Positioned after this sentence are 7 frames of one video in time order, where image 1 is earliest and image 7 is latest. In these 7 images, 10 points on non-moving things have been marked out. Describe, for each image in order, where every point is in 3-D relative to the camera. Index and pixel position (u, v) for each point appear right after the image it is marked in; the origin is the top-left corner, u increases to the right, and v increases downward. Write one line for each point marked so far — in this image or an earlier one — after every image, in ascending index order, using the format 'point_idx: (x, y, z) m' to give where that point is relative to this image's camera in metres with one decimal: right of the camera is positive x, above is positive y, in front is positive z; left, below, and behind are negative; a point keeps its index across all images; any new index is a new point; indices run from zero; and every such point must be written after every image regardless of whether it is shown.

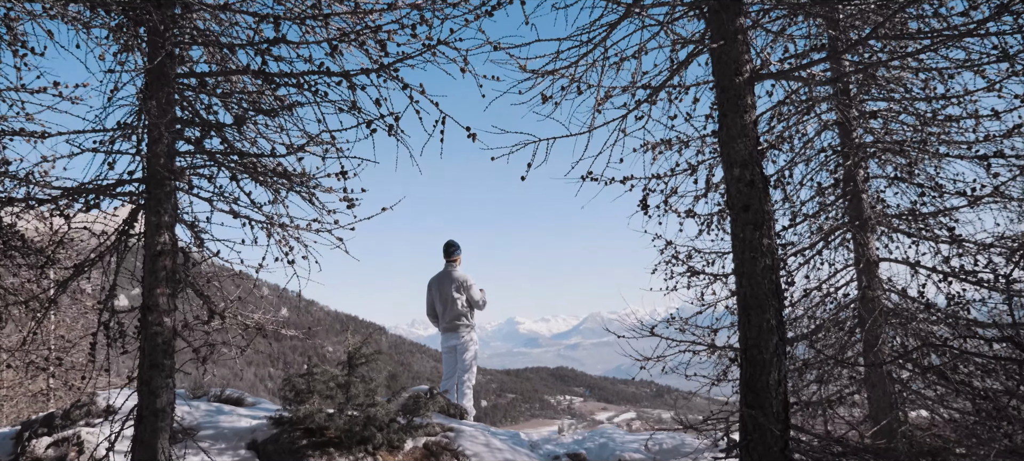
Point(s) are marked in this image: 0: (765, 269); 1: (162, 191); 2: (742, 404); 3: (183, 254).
0: (+1.0, -0.1, +3.9) m
1: (-1.7, +0.2, +5.0) m
2: (+0.9, -0.7, +4.0) m
3: (-1.7, -0.1, +5.5) m
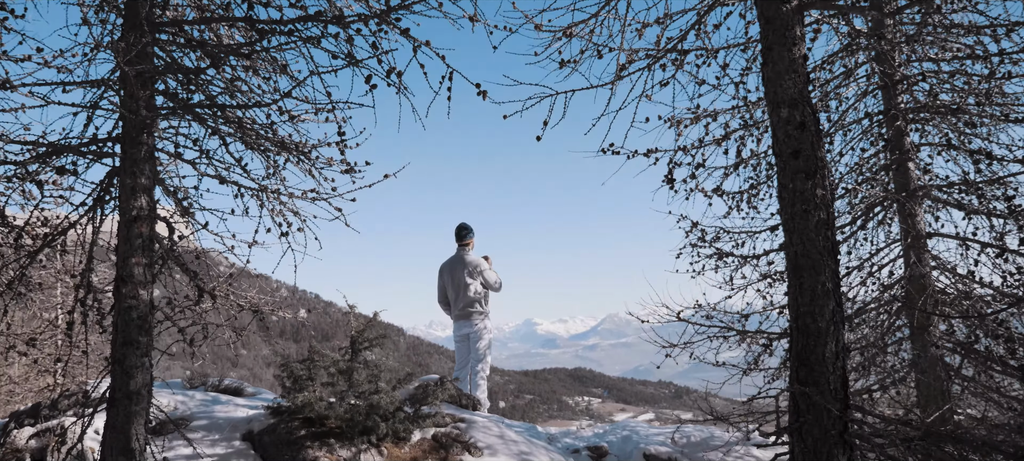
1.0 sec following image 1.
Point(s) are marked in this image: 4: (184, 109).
0: (+1.0, 0.0, +3.4) m
1: (-1.6, +0.3, +4.5) m
2: (+0.9, -0.5, +3.4) m
3: (-1.7, 0.0, +5.0) m
4: (-1.5, +0.6, +4.7) m
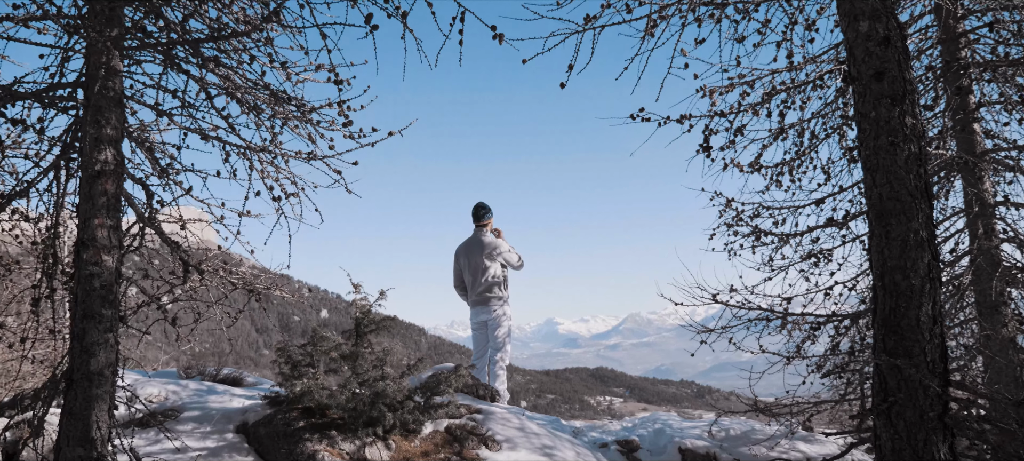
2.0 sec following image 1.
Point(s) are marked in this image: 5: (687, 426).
0: (+1.1, +0.2, +2.8) m
1: (-1.5, +0.5, +3.9) m
2: (+1.0, -0.3, +2.8) m
3: (-1.6, +0.2, +4.5) m
4: (-1.4, +0.7, +4.1) m
5: (+1.2, -1.3, +7.0) m
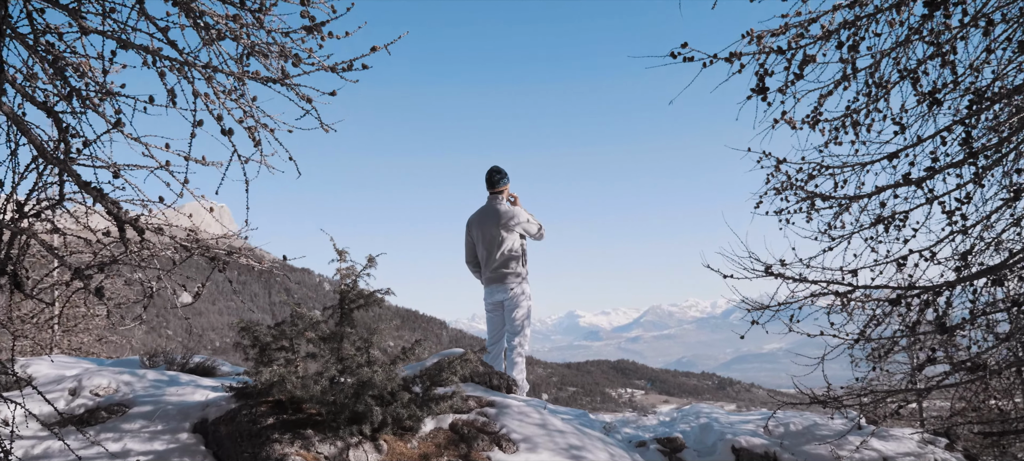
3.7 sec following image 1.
0: (+1.1, +0.4, +1.7) m
1: (-1.5, +0.7, +2.9) m
2: (+1.0, -0.1, +1.7) m
3: (-1.5, +0.4, +3.4) m
4: (-1.4, +0.9, +3.1) m
5: (+1.3, -1.1, +5.9) m
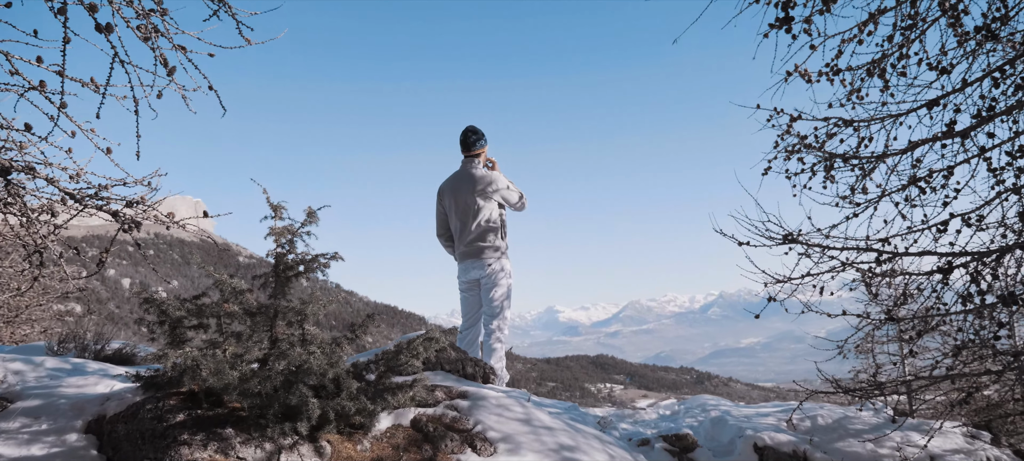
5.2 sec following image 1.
0: (+1.0, +0.6, +0.8) m
1: (-1.5, +0.9, +2.0) m
2: (+1.0, 0.0, +0.9) m
3: (-1.6, +0.6, +2.5) m
4: (-1.4, +1.1, +2.2) m
5: (+1.2, -0.9, +5.1) m
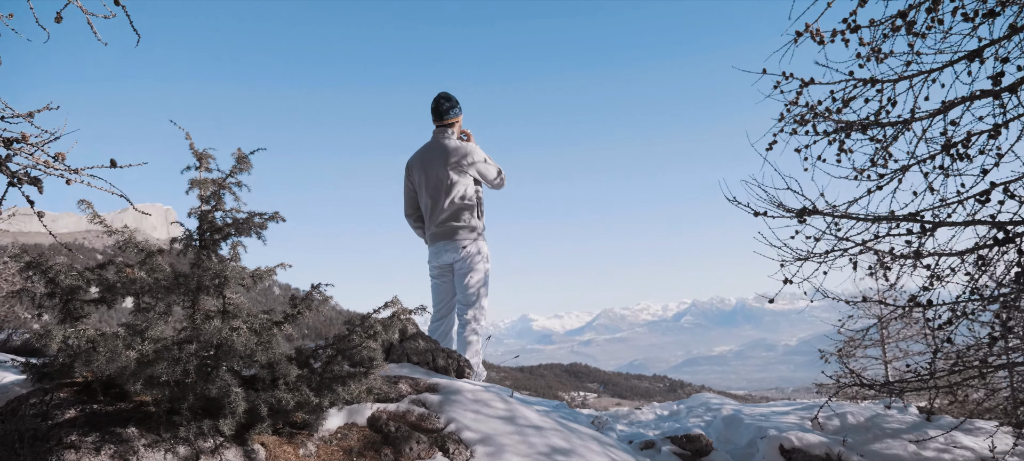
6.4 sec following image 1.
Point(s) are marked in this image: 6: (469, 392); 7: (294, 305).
0: (+1.1, +0.7, +0.1) m
1: (-1.6, +1.0, +1.2) m
2: (+1.0, +0.2, +0.2) m
3: (-1.6, +0.7, +1.8) m
4: (-1.4, +1.2, +1.4) m
5: (+1.1, -0.8, +4.4) m
6: (-0.1, -0.5, +3.5) m
7: (-0.6, -0.2, +3.0) m
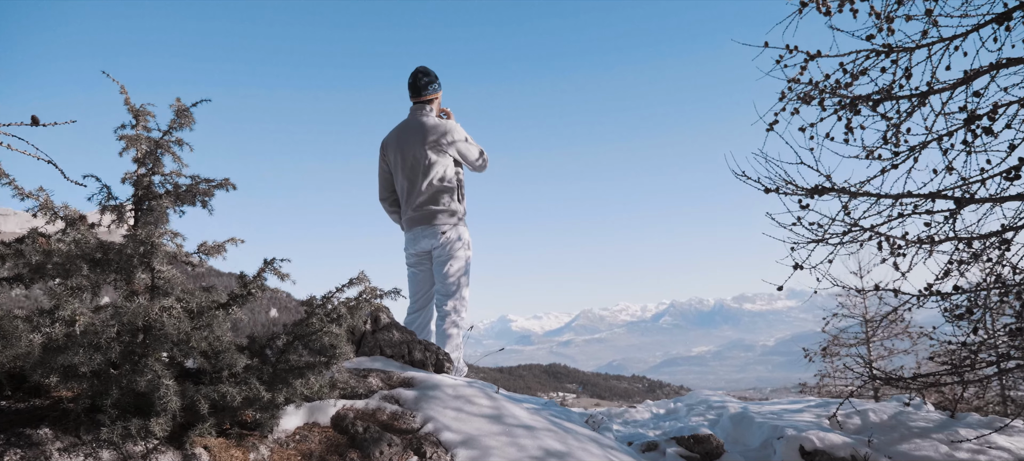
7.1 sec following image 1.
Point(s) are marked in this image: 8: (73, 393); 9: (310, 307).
0: (+1.1, +0.8, -0.3) m
1: (-1.6, +1.1, +0.8) m
2: (+1.0, +0.3, -0.2) m
3: (-1.6, +0.8, +1.3) m
4: (-1.4, +1.3, +1.0) m
5: (+1.0, -0.7, +4.0) m
6: (-0.2, -0.5, +3.1) m
7: (-0.6, -0.1, +2.5) m
8: (-1.0, -0.4, +2.4) m
9: (-0.5, -0.2, +2.6) m
